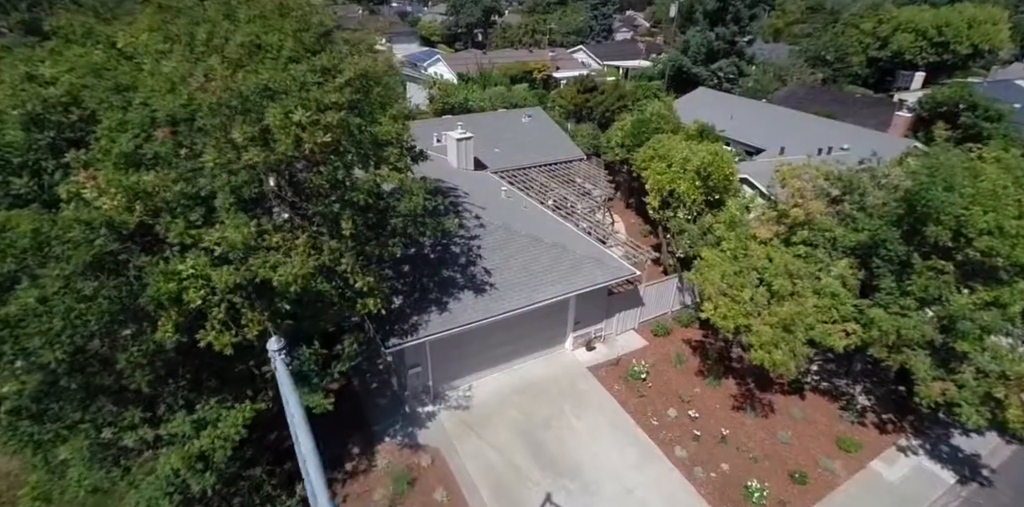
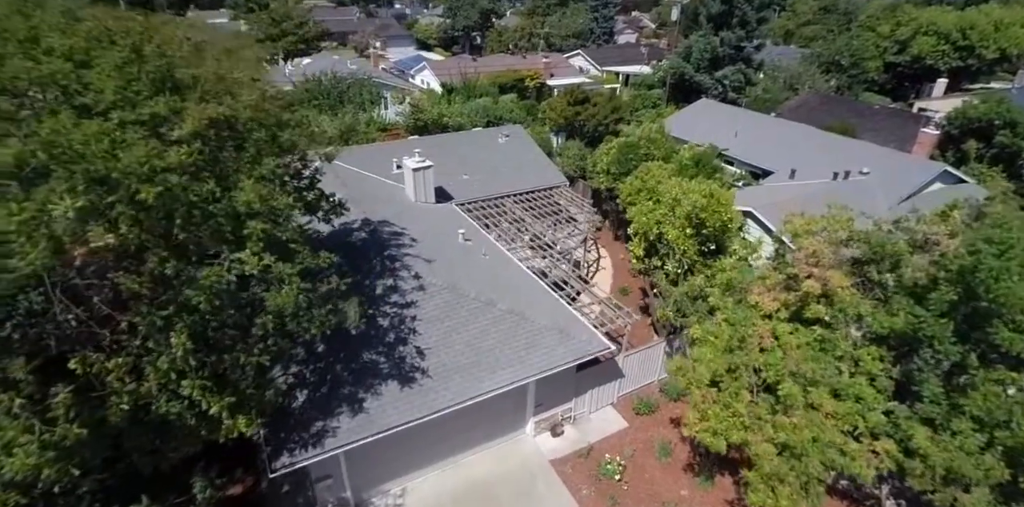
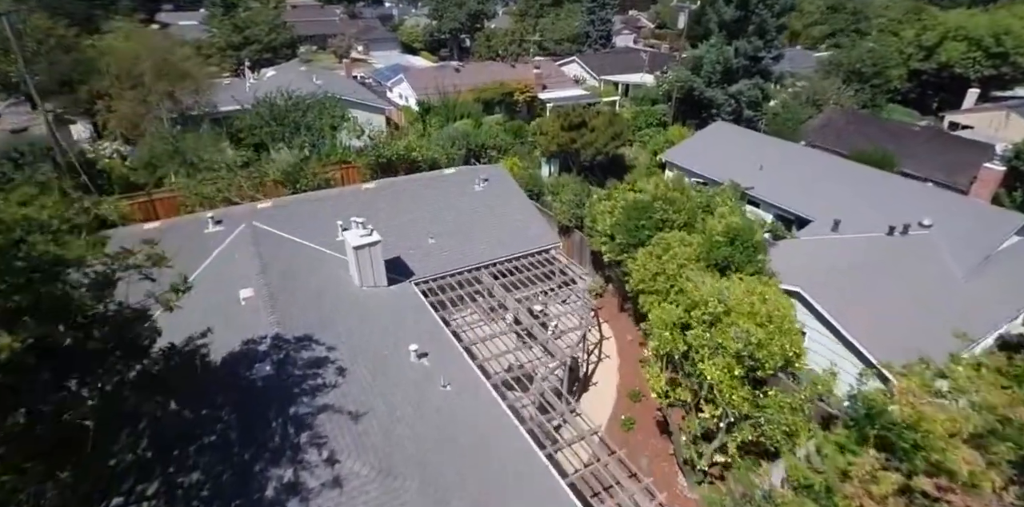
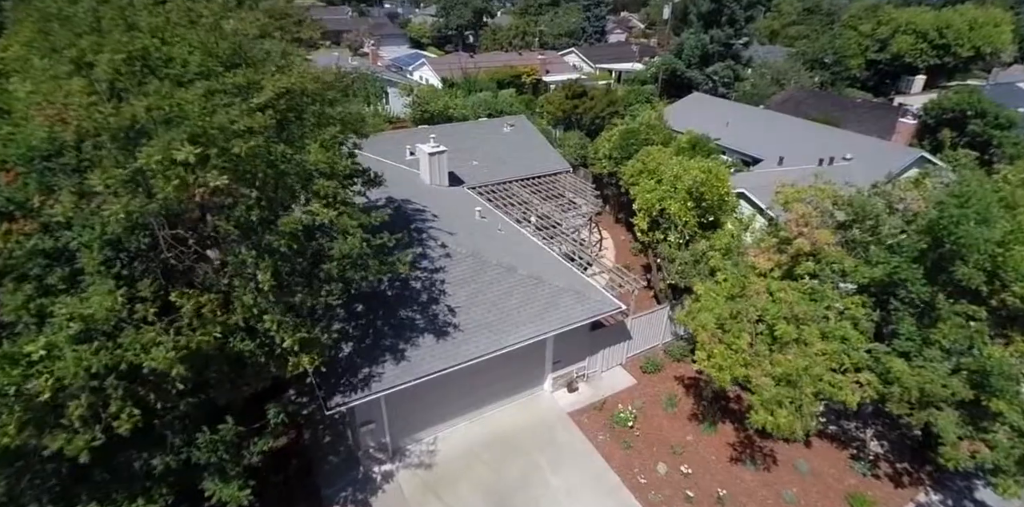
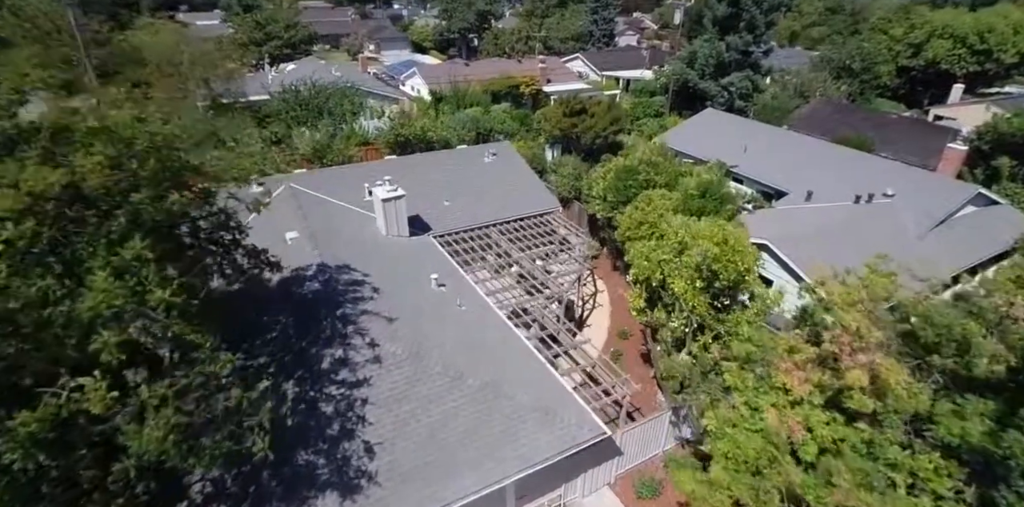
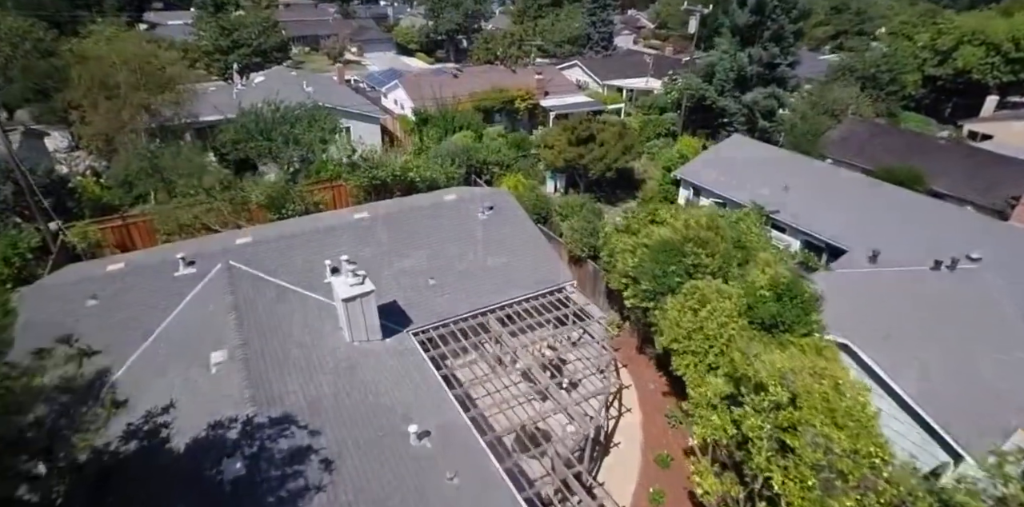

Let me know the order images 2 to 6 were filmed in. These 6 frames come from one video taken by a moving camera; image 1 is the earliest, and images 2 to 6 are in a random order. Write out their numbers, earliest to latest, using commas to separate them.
4, 2, 5, 3, 6
